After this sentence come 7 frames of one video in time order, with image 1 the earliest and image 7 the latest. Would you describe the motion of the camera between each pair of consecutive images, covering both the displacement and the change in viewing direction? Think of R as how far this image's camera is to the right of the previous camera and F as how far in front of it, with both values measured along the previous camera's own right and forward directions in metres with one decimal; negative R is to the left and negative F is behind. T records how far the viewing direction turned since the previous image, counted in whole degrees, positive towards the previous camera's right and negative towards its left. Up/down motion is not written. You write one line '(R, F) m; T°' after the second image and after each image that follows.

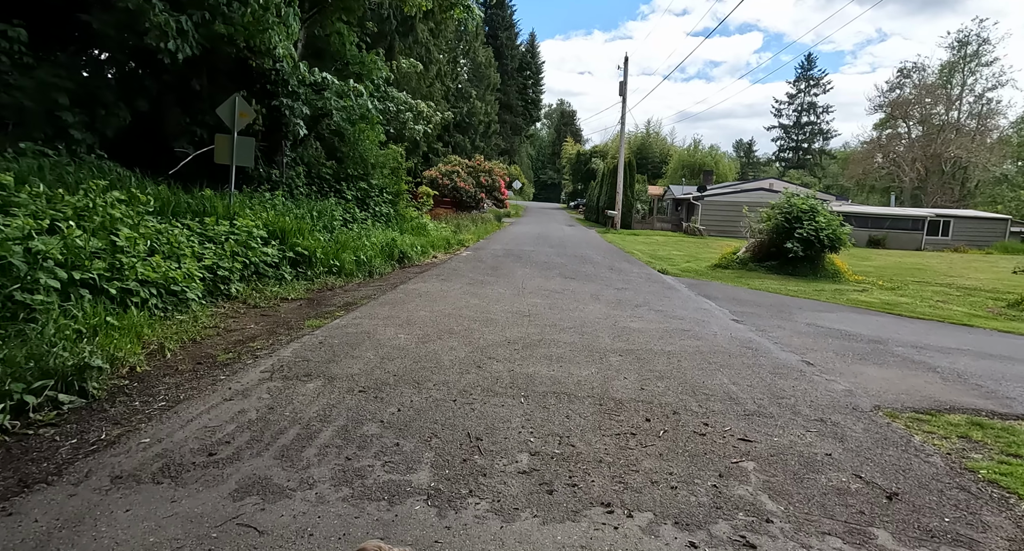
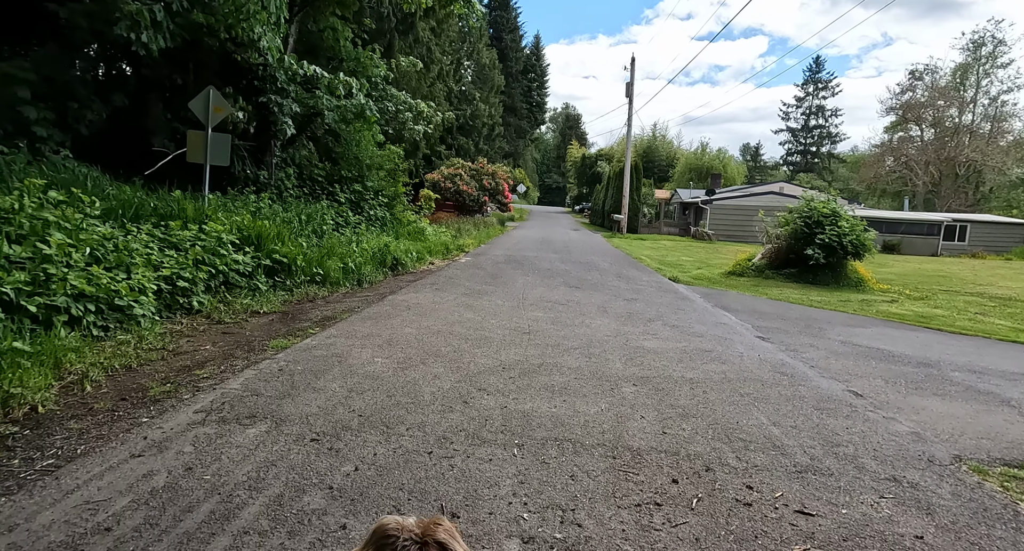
(+0.1, +0.7) m; 0°
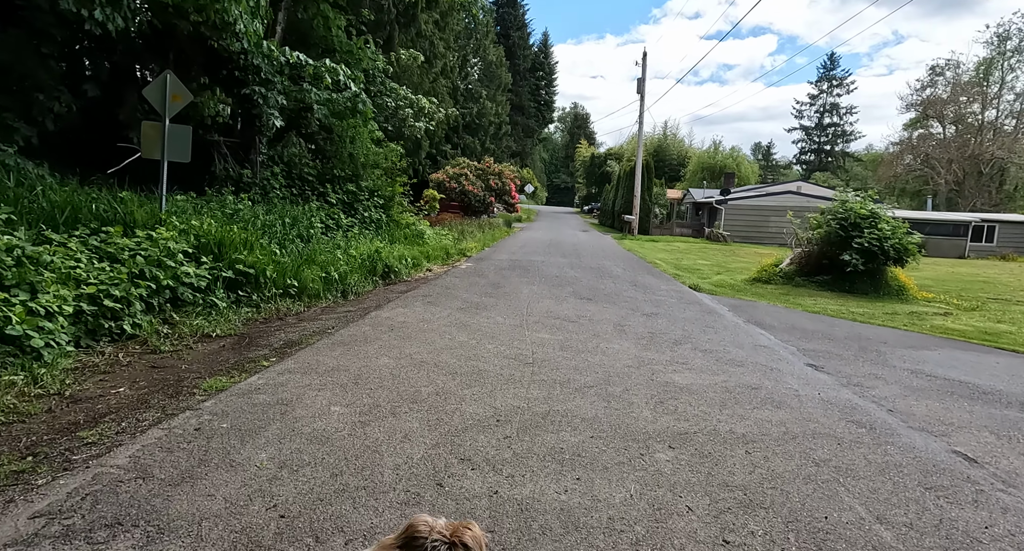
(+0.1, +1.0) m; -1°
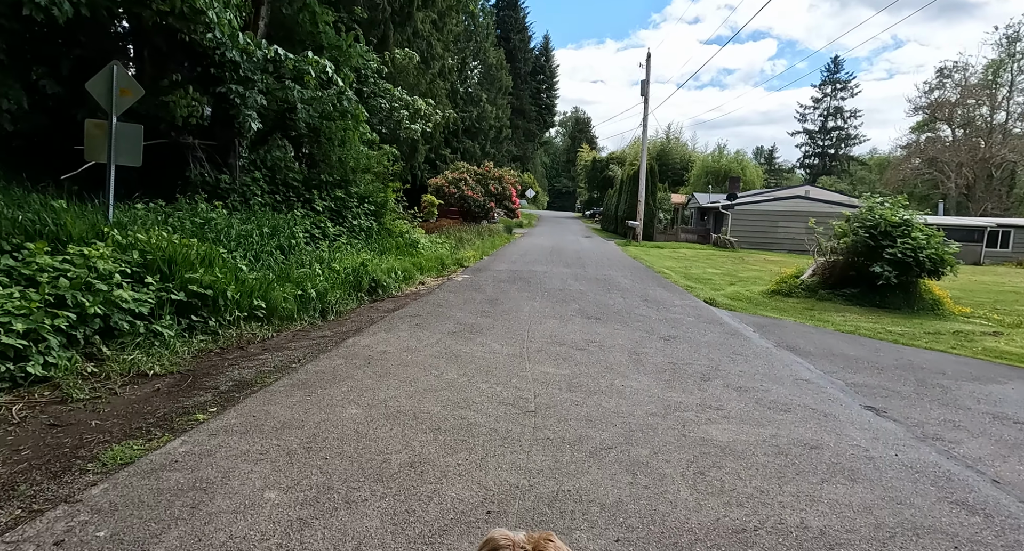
(0.0, +0.8) m; 0°
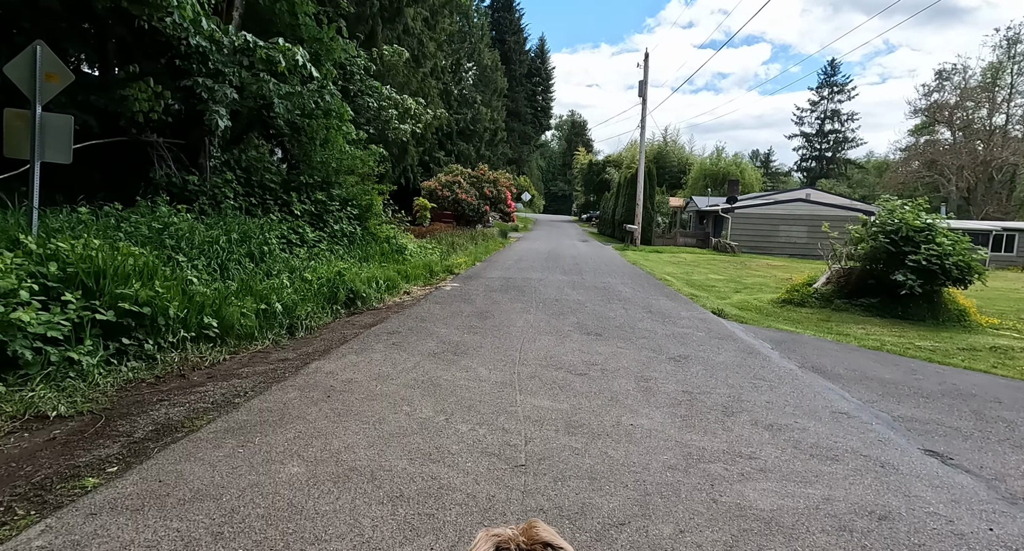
(+0.1, +0.7) m; 0°
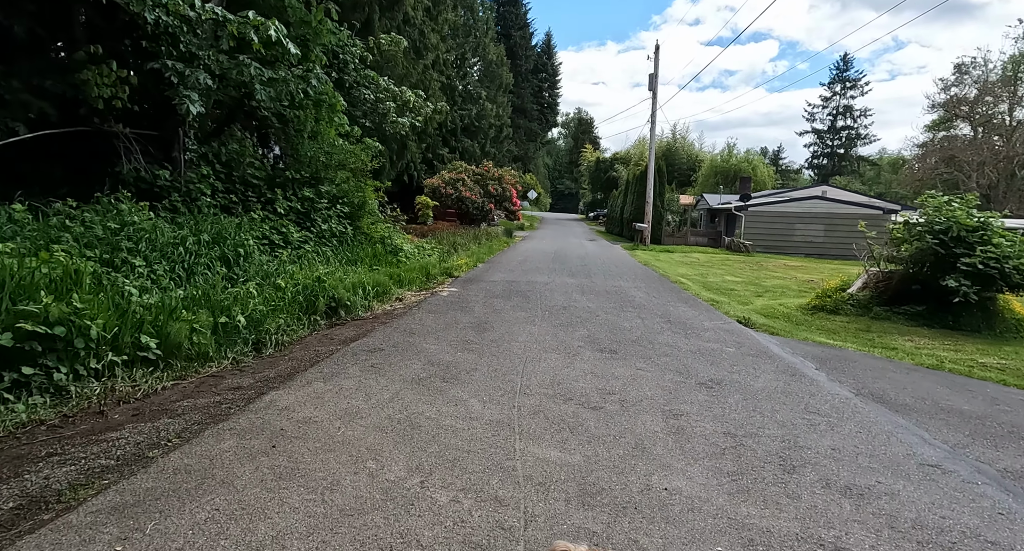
(0.0, +0.9) m; -1°
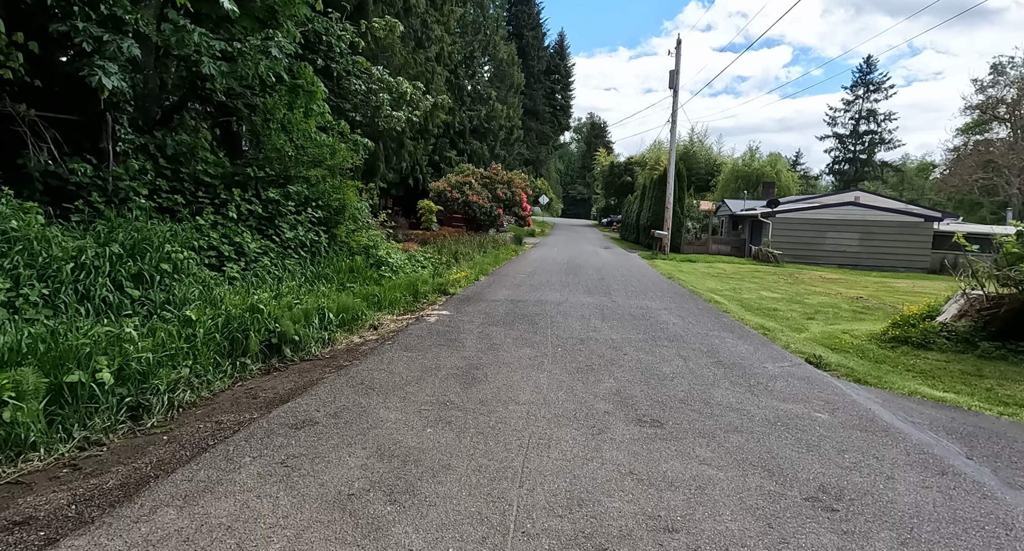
(+0.1, +1.7) m; -1°
